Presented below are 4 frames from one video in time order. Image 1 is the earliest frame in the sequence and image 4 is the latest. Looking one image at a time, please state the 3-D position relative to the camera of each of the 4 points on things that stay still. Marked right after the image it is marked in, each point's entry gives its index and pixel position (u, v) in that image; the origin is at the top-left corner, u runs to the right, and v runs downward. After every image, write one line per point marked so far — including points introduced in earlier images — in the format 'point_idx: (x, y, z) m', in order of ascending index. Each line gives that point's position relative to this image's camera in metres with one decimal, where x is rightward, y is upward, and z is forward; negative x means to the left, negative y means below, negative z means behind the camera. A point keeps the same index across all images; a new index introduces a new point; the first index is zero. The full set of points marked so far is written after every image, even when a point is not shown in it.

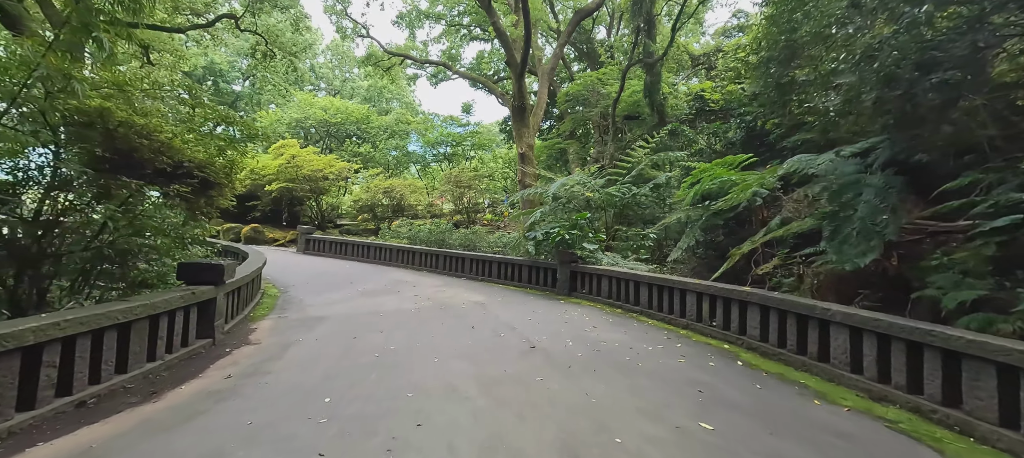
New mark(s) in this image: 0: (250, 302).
0: (-3.5, -1.0, +5.5) m
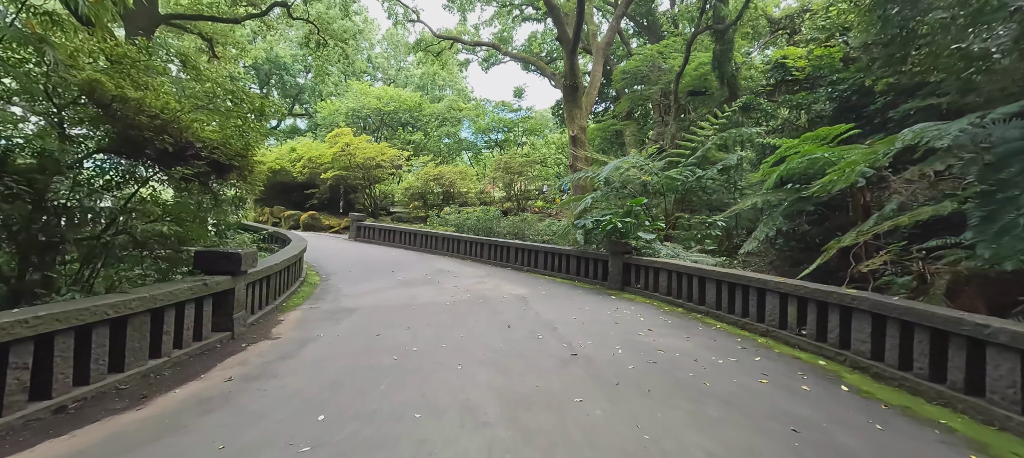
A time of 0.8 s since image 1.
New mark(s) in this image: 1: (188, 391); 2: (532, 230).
0: (-2.9, -0.8, +5.4) m
1: (-2.0, -1.0, +2.5) m
2: (+0.5, 0.0, +10.5) m
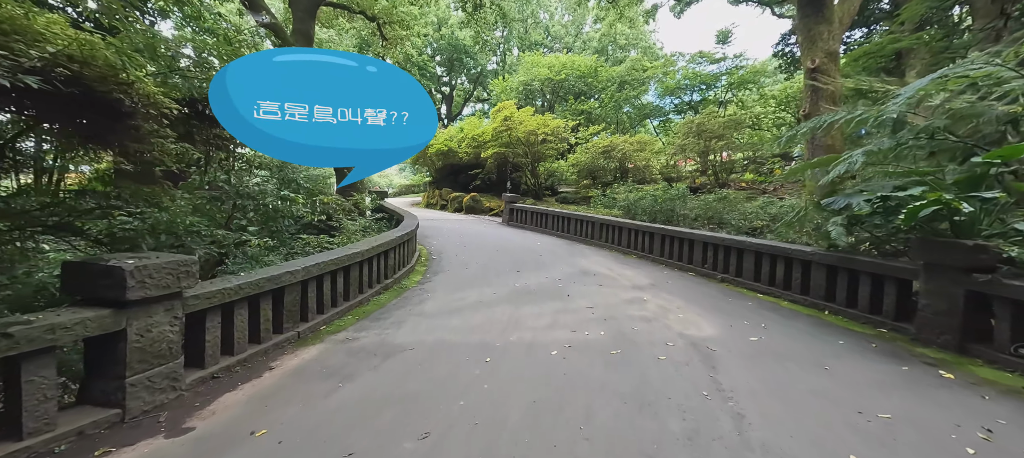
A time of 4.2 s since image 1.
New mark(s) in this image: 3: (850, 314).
0: (-1.6, -0.7, +3.8) m
1: (-1.9, -1.0, +0.8) m
2: (+3.8, +0.3, +6.9) m
3: (+3.2, -0.8, +3.9) m
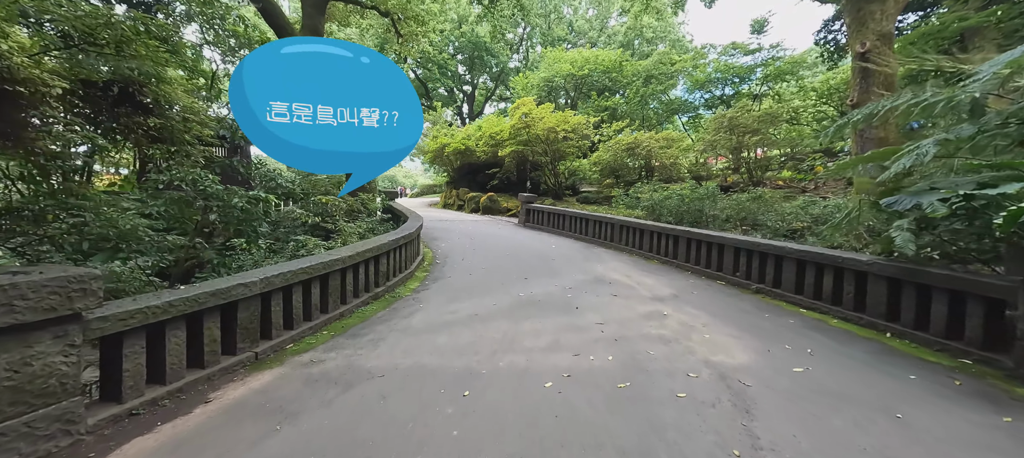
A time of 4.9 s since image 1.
0: (-1.6, -0.7, +3.4) m
1: (-2.2, -1.1, +0.5) m
2: (+3.9, +0.2, +6.1) m
3: (+3.2, -0.8, +3.2) m
